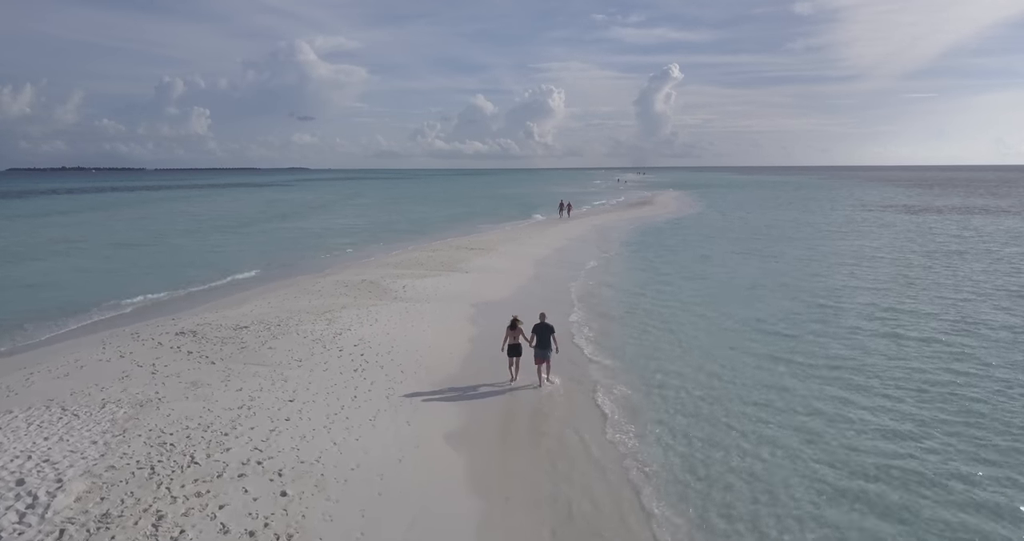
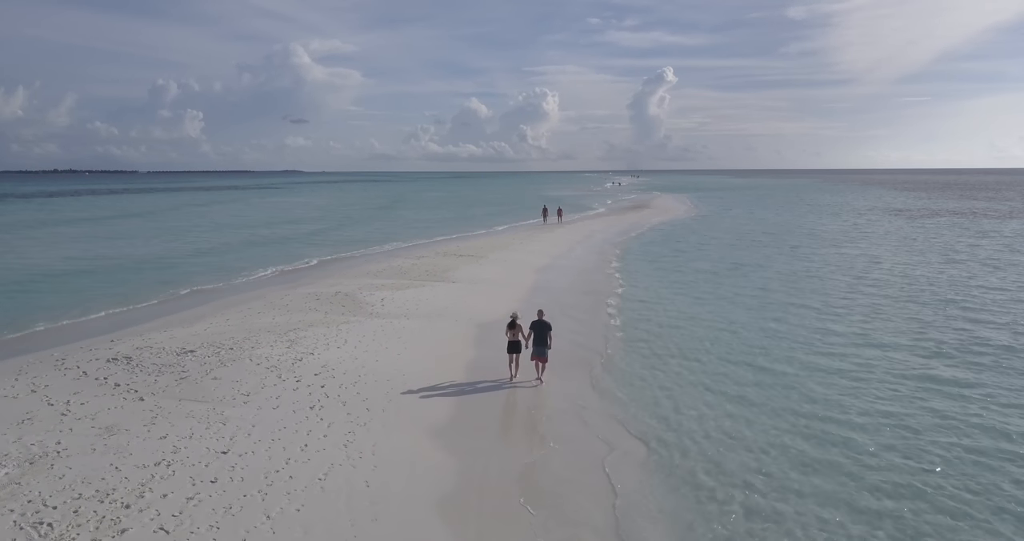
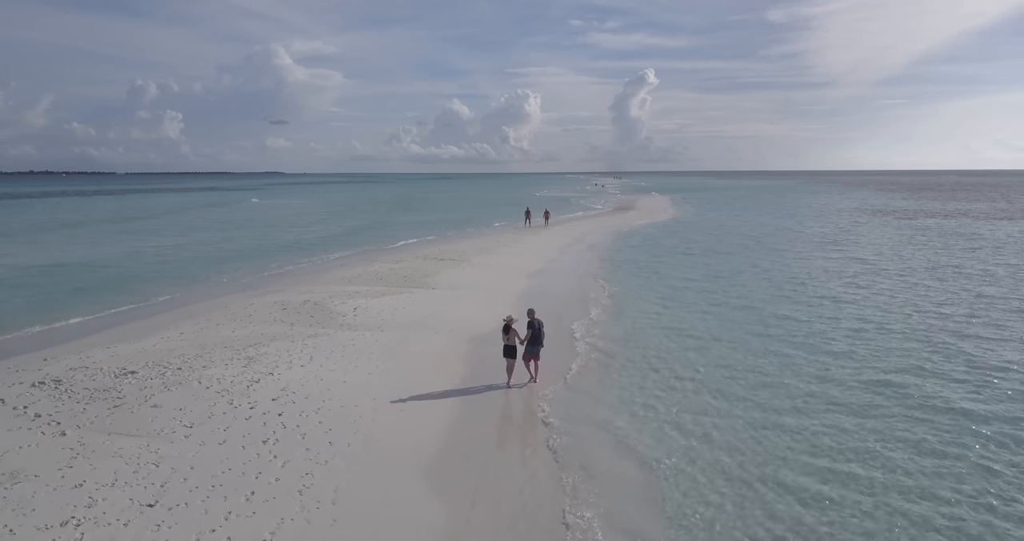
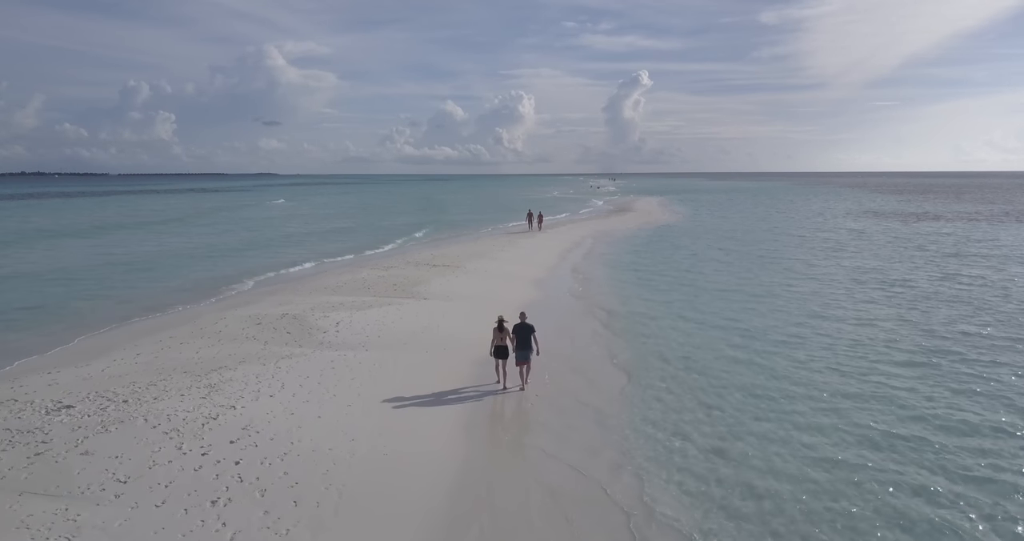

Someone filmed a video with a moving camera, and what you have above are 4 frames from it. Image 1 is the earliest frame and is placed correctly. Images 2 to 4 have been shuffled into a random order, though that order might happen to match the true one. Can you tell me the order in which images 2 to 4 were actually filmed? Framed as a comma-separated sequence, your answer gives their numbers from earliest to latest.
2, 3, 4
